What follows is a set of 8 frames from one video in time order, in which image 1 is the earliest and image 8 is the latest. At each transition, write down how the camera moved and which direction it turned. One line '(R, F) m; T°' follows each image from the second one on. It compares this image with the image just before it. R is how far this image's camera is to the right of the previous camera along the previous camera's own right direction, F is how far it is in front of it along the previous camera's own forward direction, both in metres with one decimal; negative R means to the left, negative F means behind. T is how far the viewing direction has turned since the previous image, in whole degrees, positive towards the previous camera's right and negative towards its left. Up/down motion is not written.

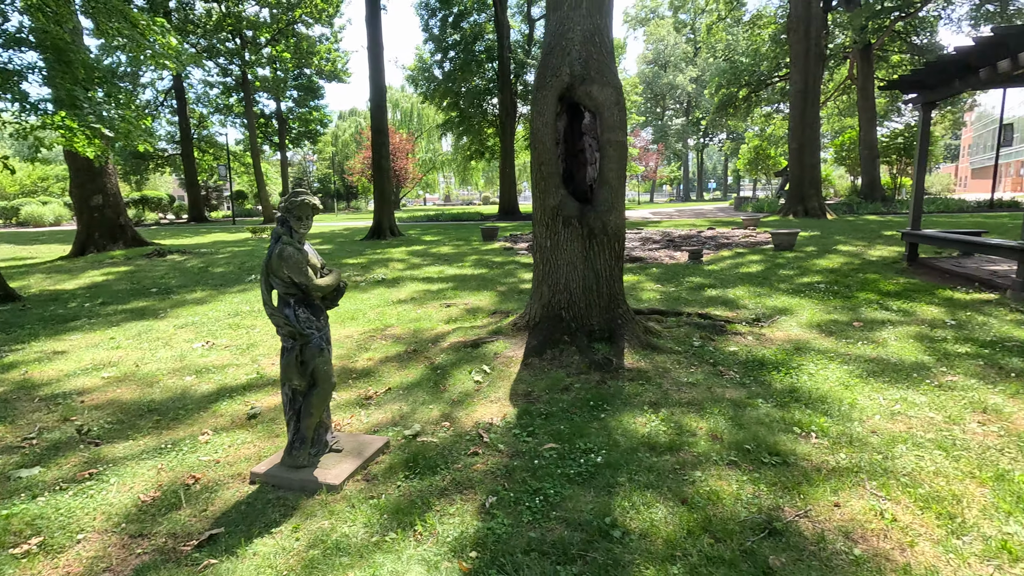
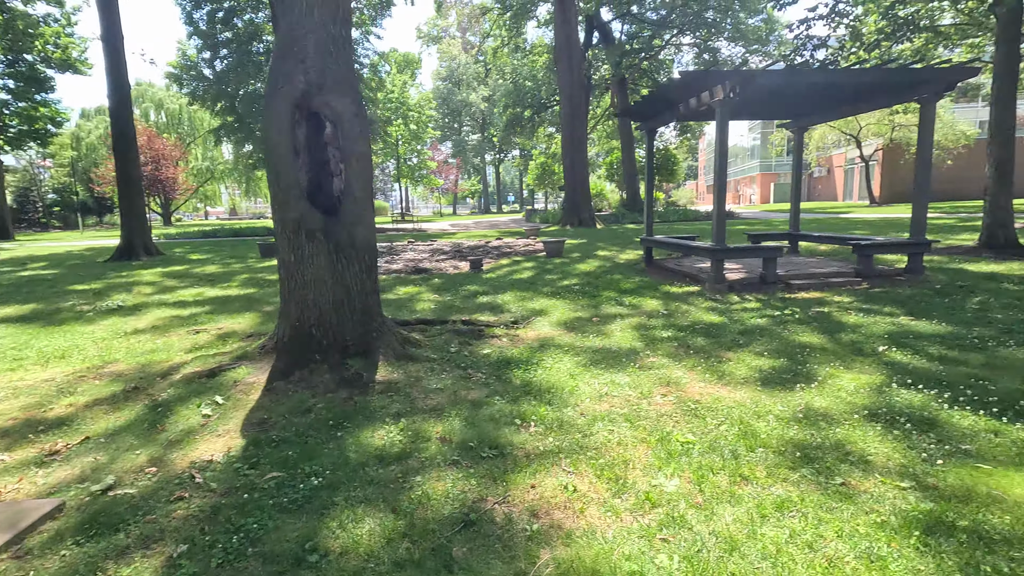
(+0.5, -0.1) m; +20°
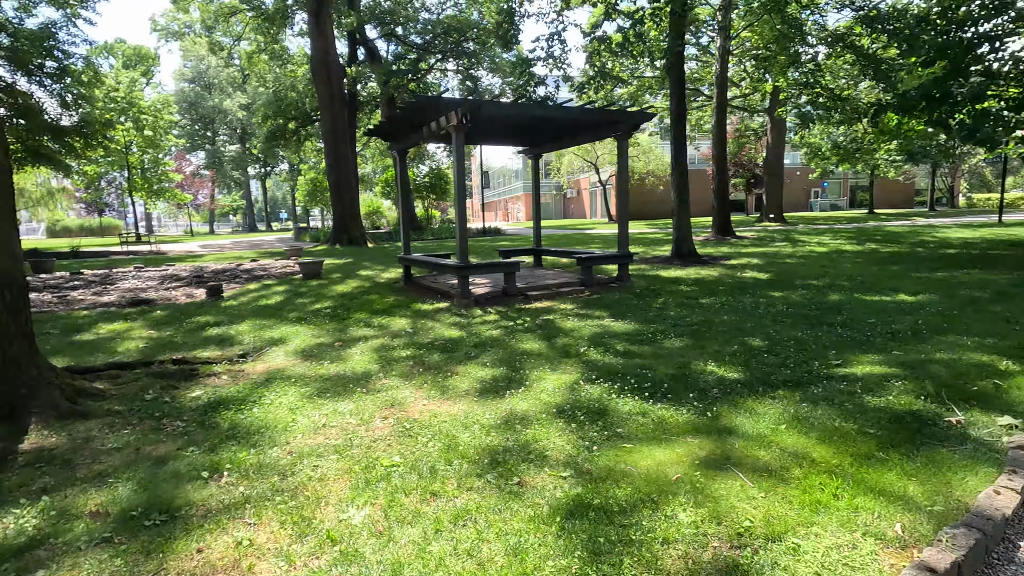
(+0.5, 0.0) m; +22°
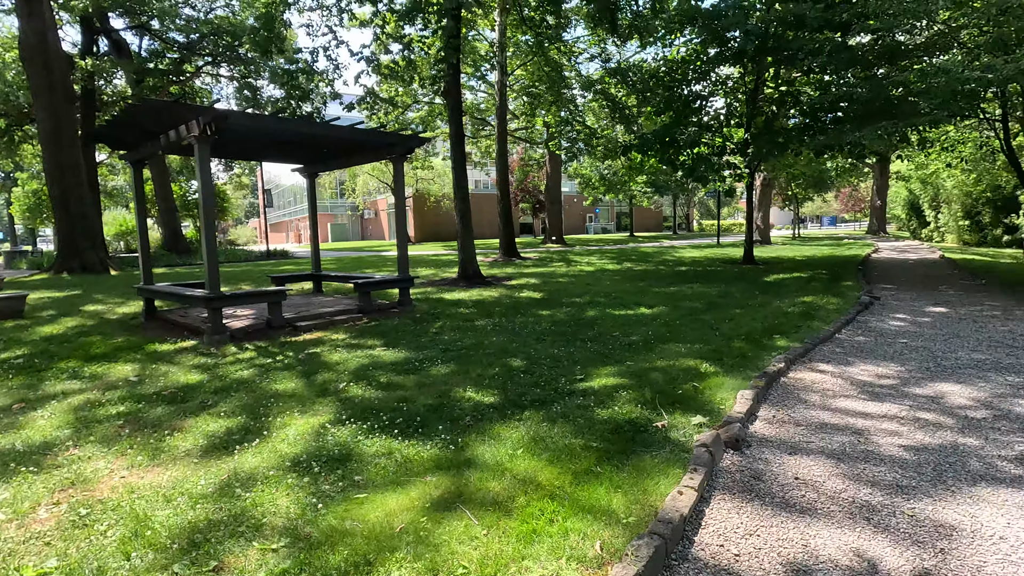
(+0.4, +0.1) m; +21°
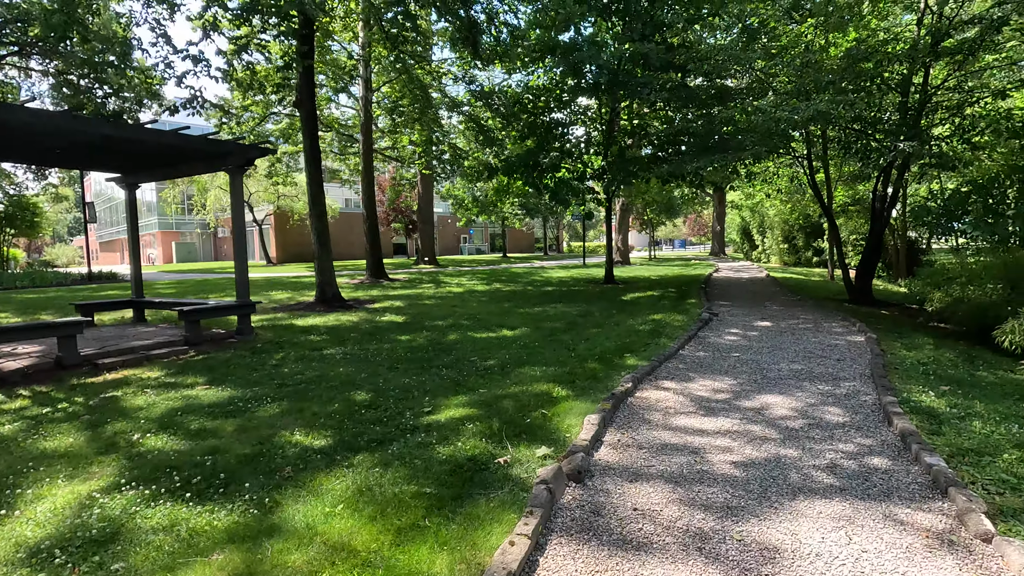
(+0.3, +0.3) m; +13°
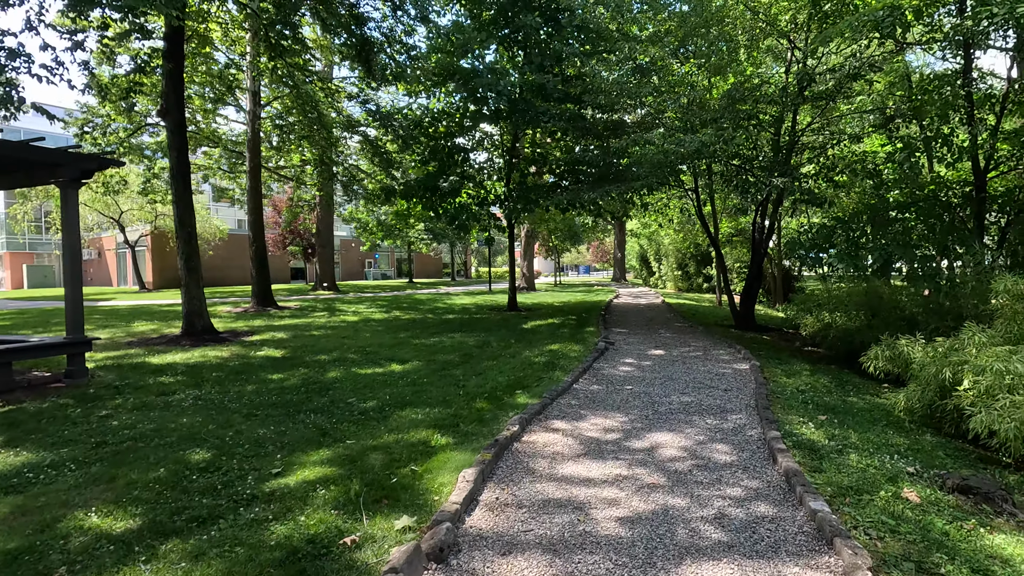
(+0.3, +0.4) m; +10°
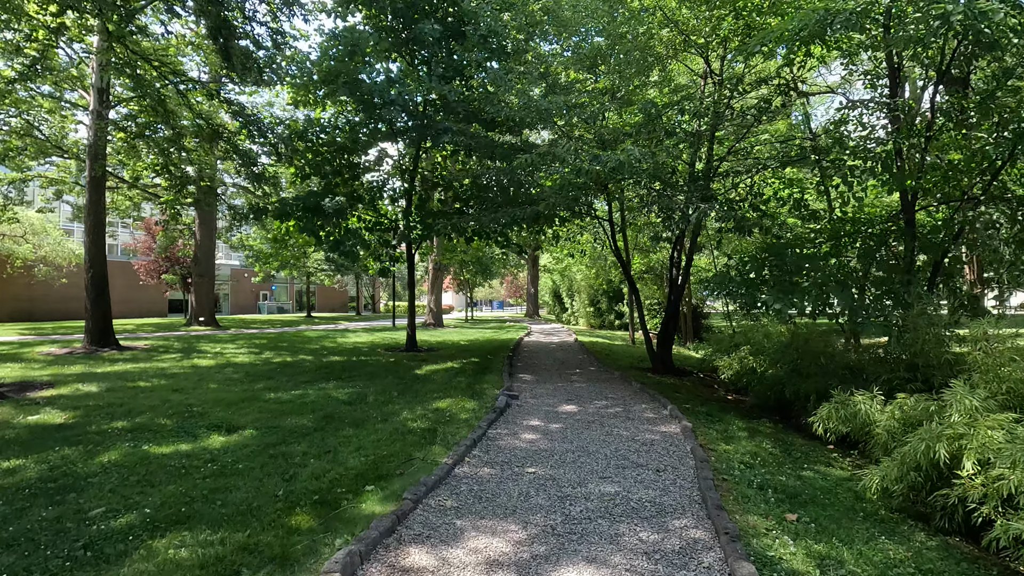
(+0.4, +1.5) m; +9°
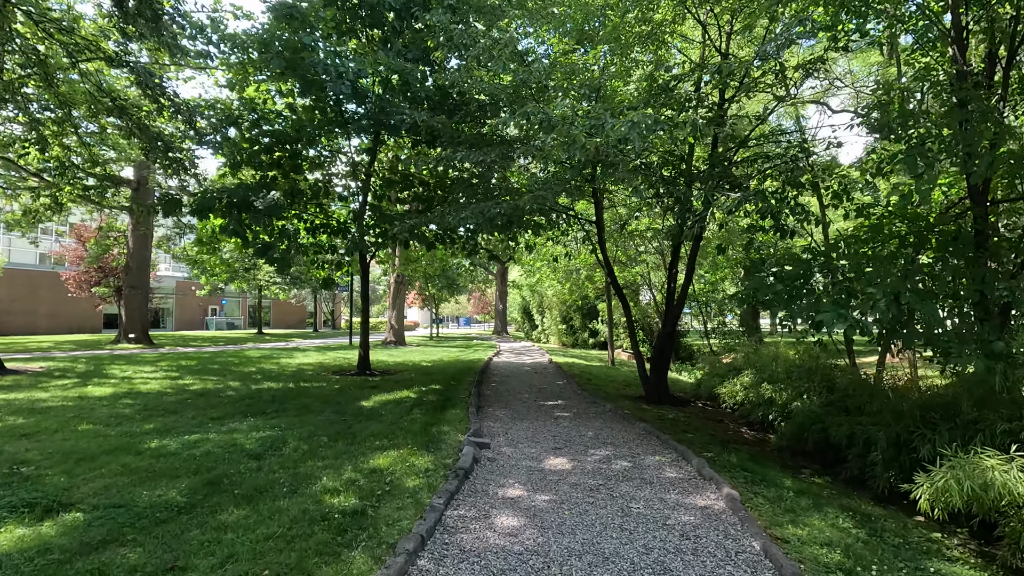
(0.0, +1.7) m; +3°
